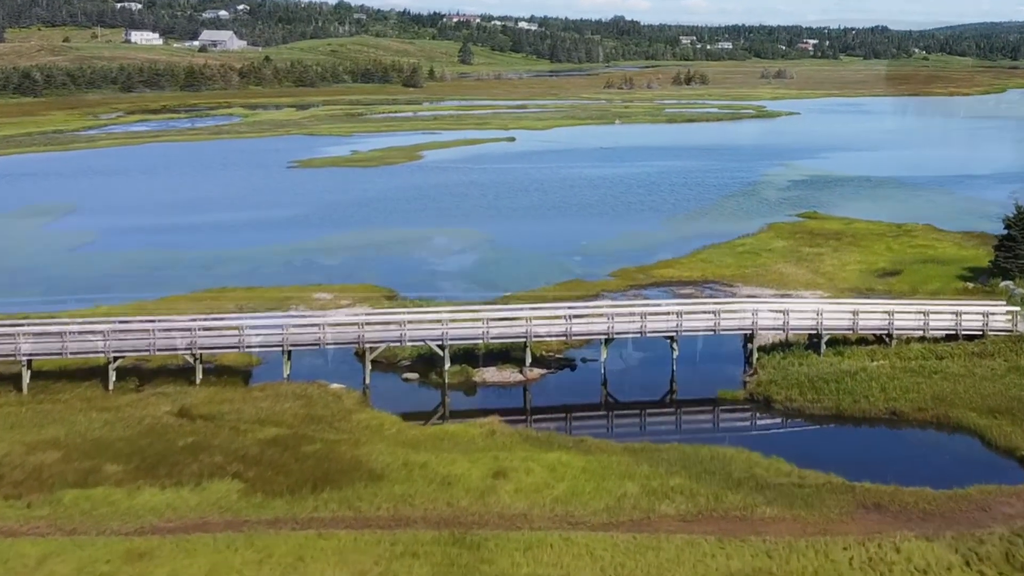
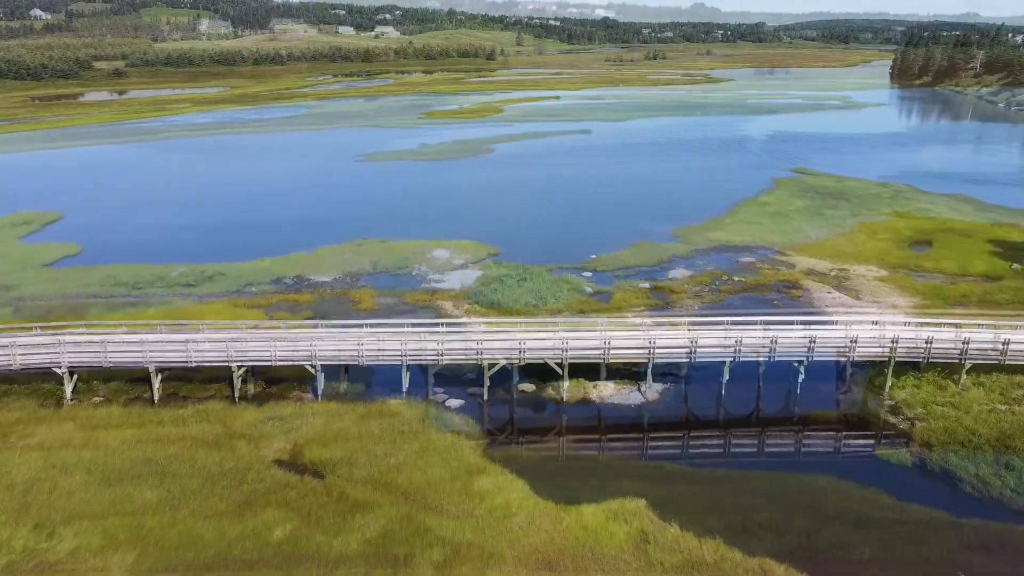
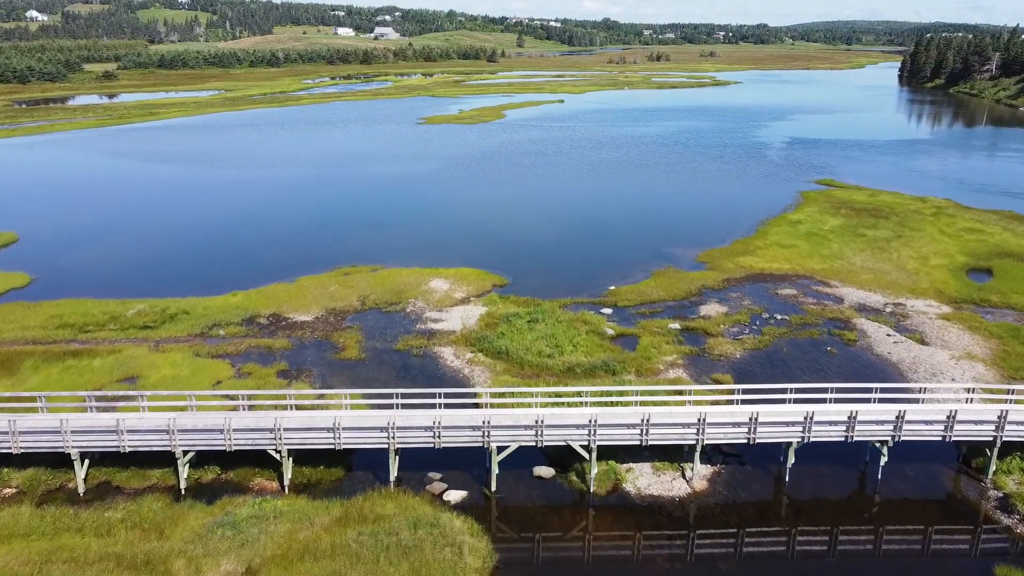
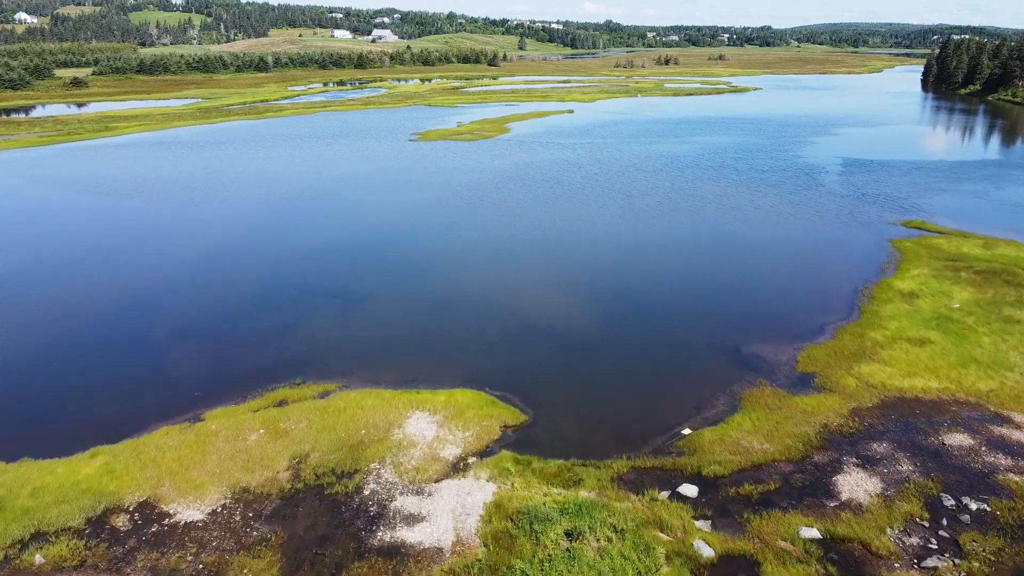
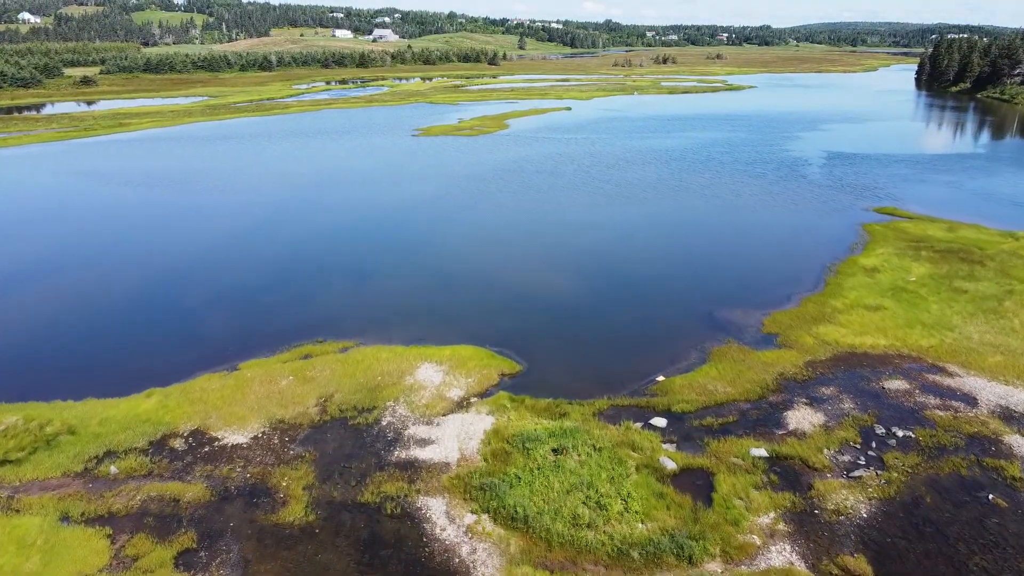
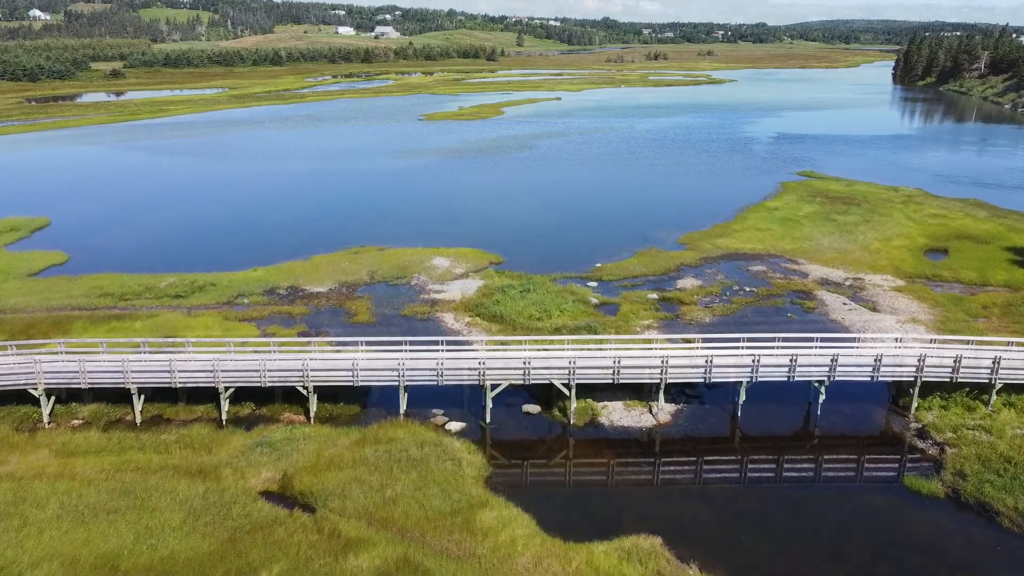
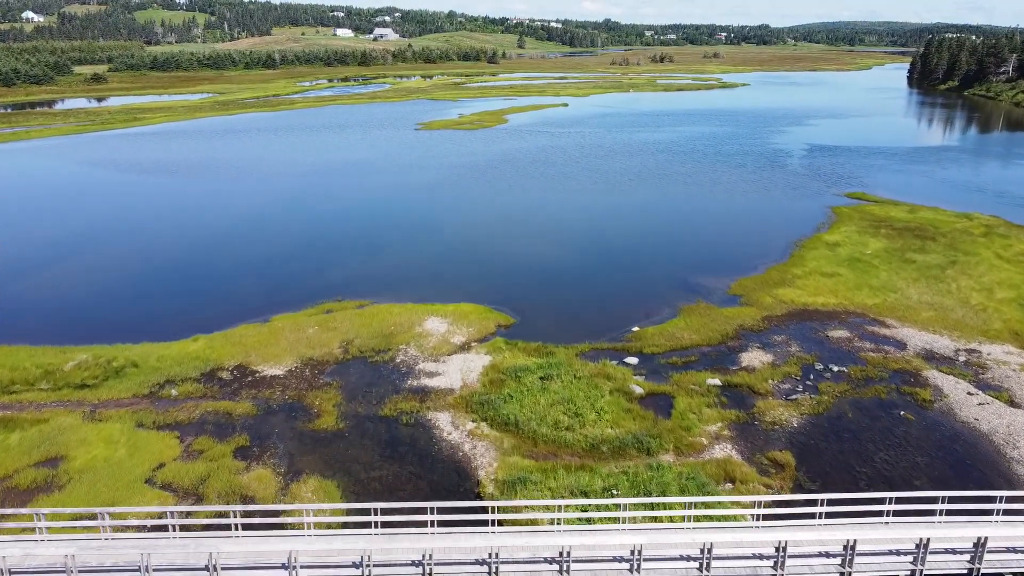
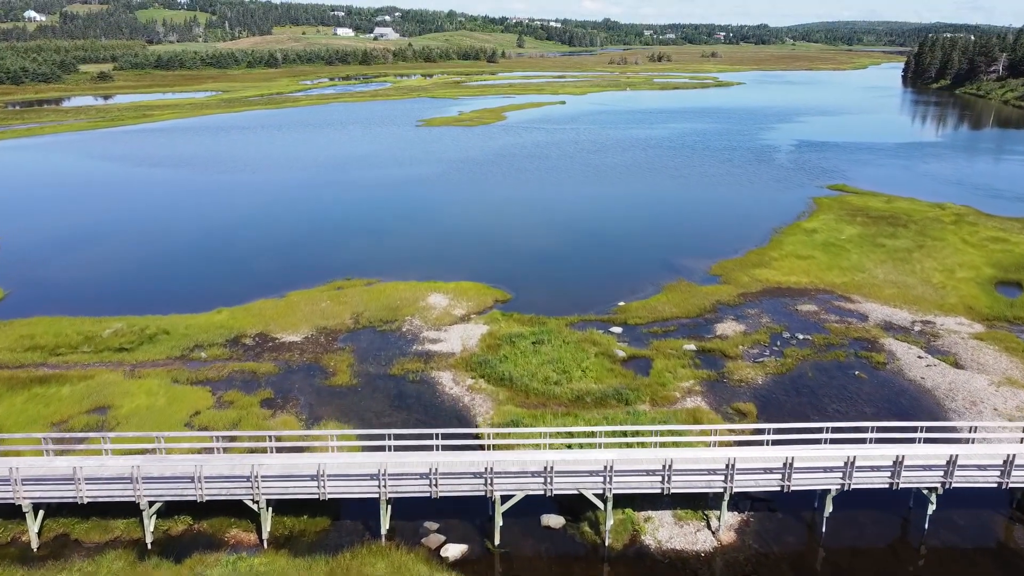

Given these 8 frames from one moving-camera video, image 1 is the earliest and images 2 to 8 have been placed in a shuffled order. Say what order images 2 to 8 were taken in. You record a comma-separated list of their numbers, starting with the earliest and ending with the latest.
2, 6, 3, 8, 7, 5, 4
